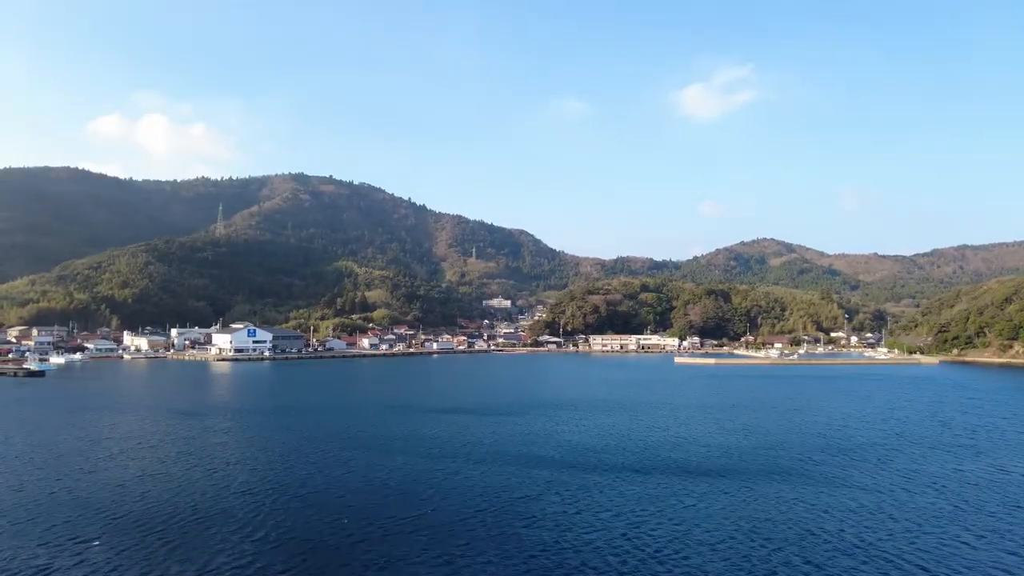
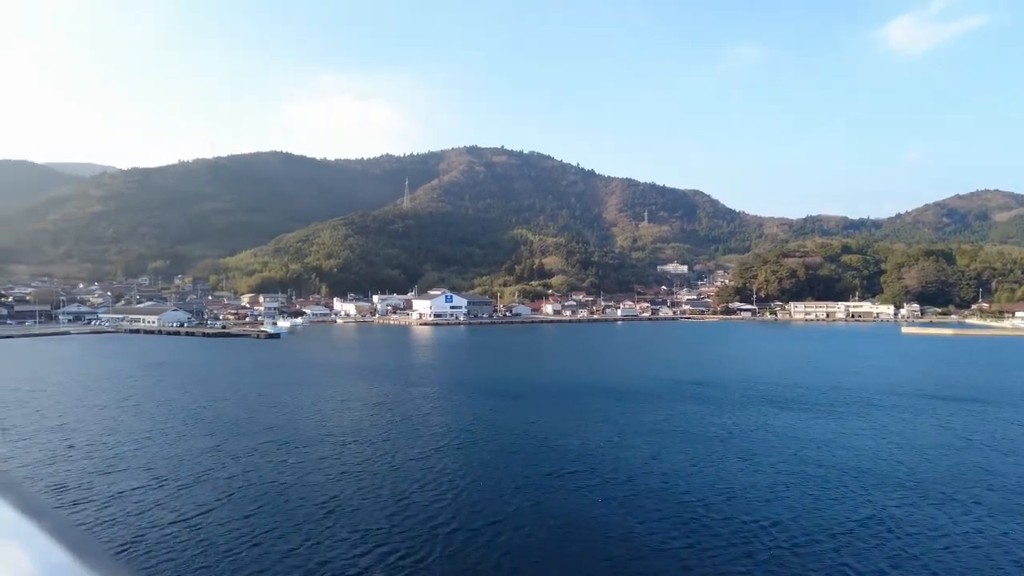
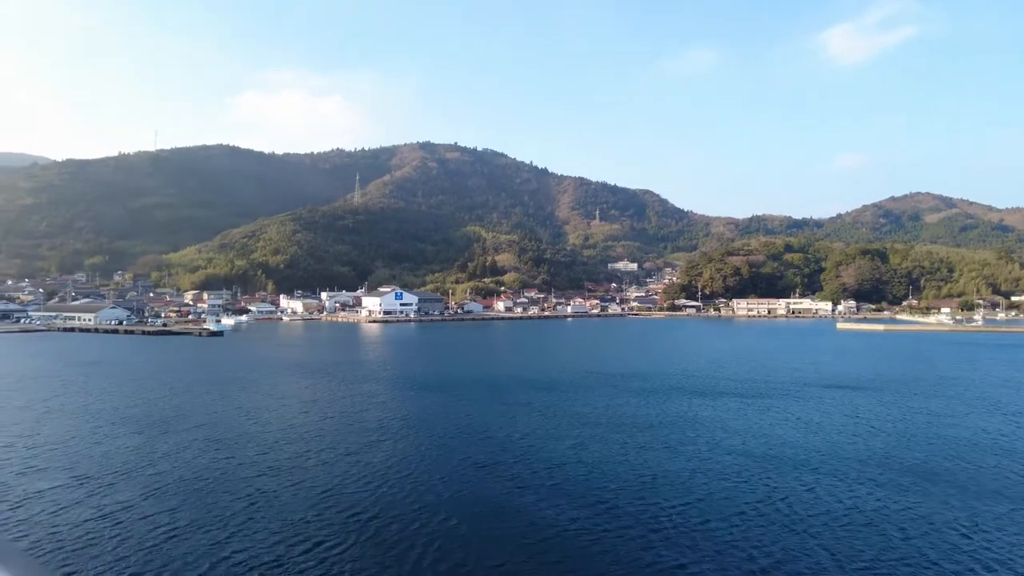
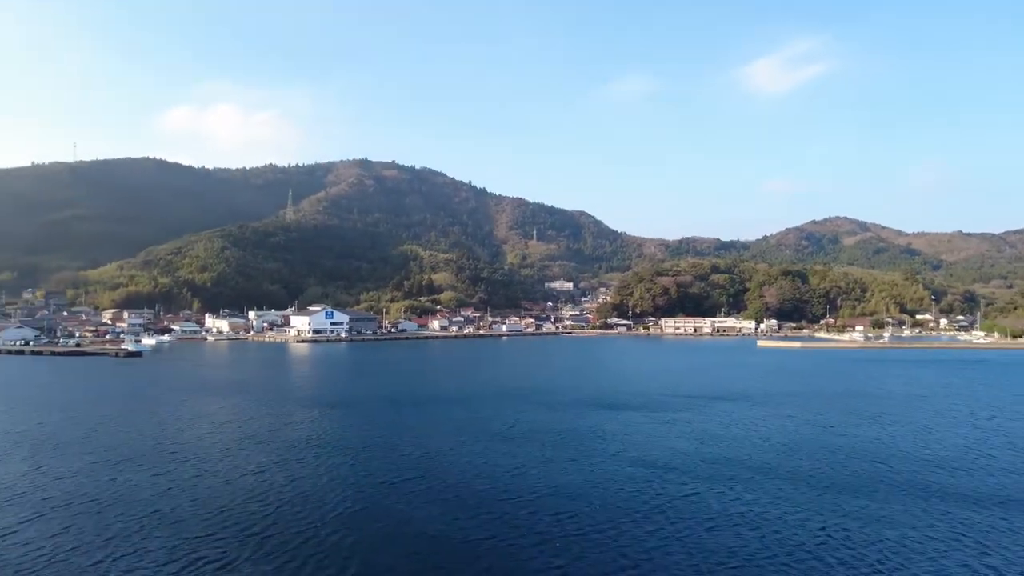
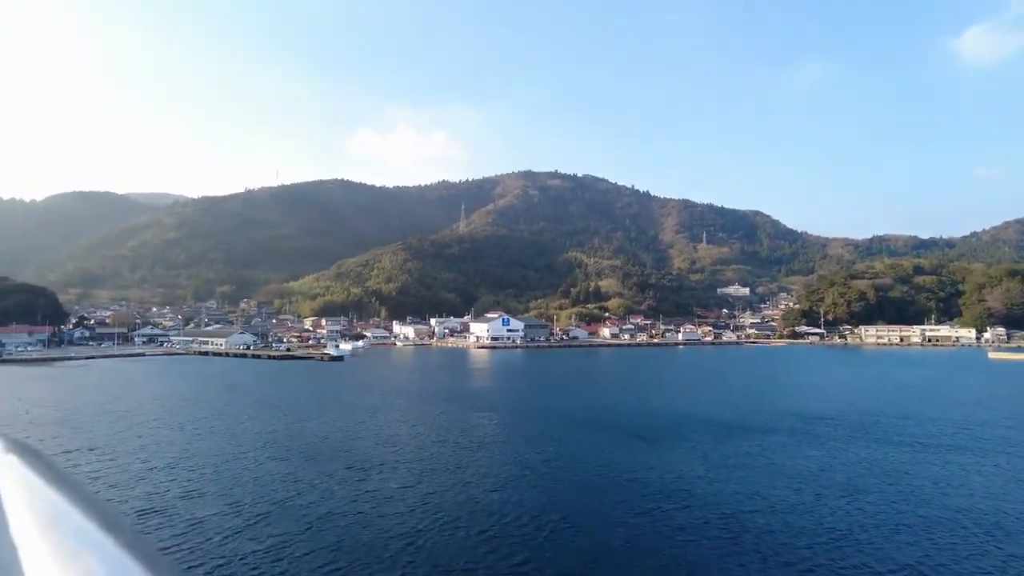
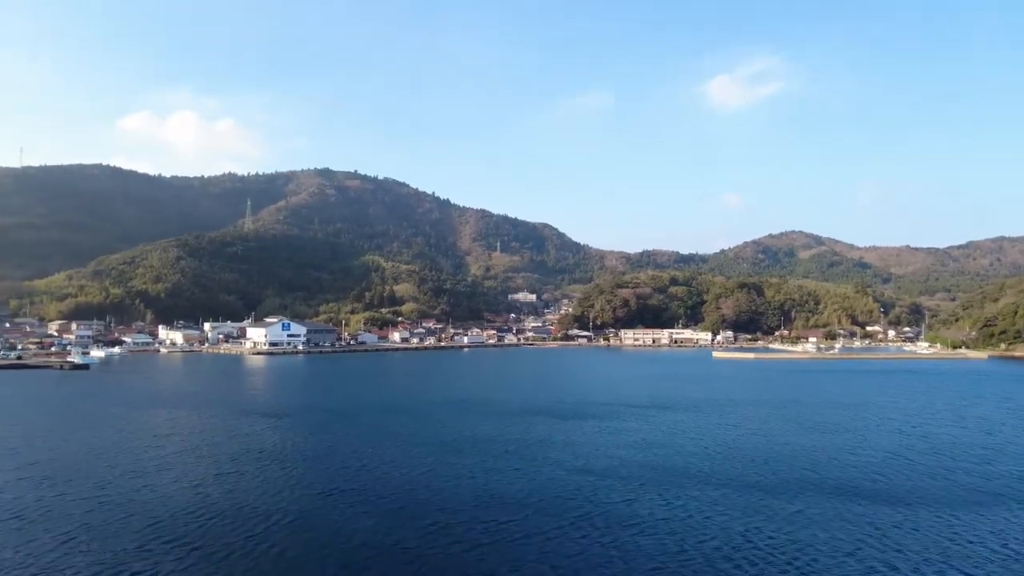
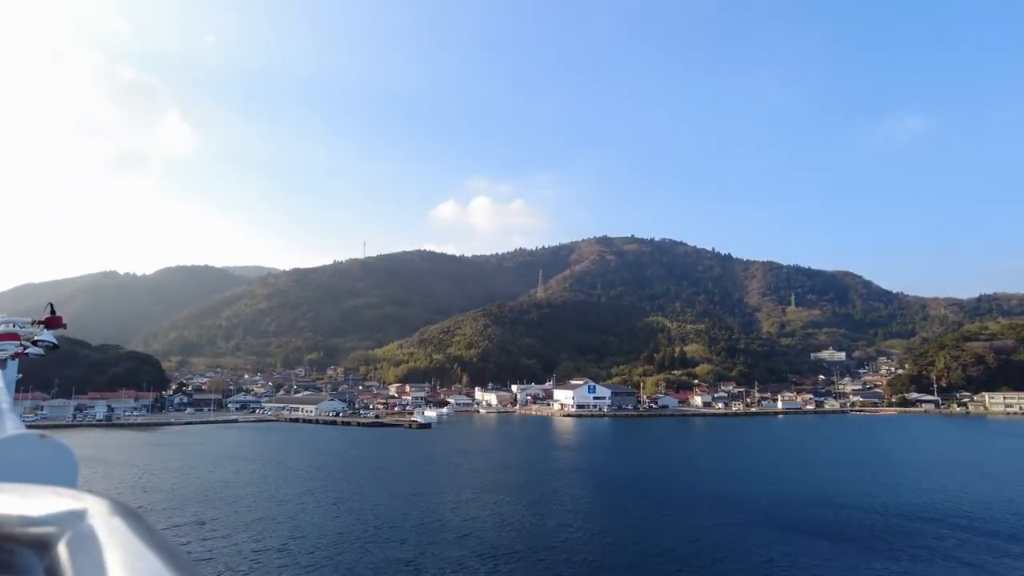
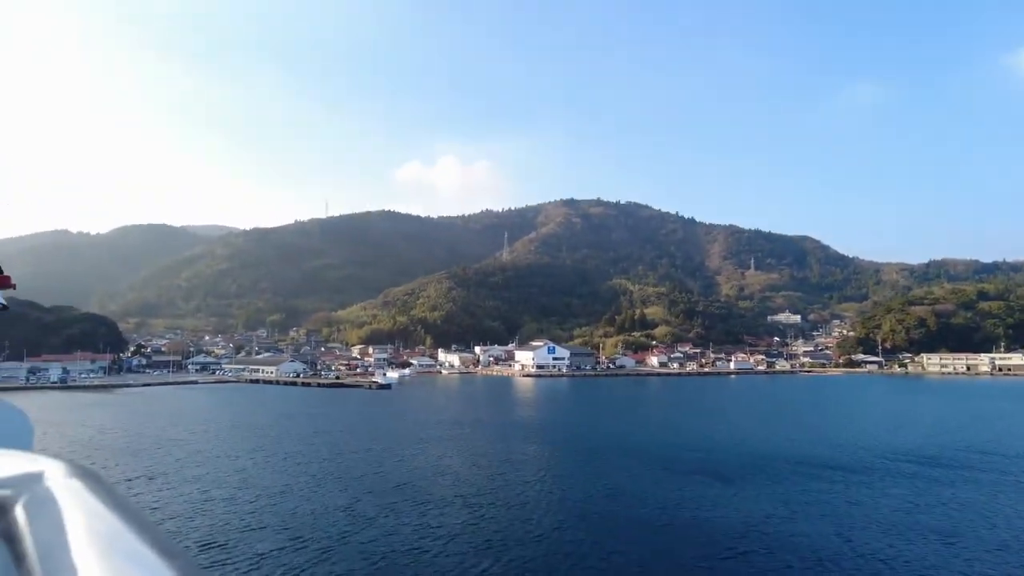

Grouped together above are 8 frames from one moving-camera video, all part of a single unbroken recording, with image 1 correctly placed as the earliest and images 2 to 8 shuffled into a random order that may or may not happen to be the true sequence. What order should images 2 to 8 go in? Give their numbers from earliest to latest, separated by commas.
6, 4, 3, 2, 5, 8, 7
